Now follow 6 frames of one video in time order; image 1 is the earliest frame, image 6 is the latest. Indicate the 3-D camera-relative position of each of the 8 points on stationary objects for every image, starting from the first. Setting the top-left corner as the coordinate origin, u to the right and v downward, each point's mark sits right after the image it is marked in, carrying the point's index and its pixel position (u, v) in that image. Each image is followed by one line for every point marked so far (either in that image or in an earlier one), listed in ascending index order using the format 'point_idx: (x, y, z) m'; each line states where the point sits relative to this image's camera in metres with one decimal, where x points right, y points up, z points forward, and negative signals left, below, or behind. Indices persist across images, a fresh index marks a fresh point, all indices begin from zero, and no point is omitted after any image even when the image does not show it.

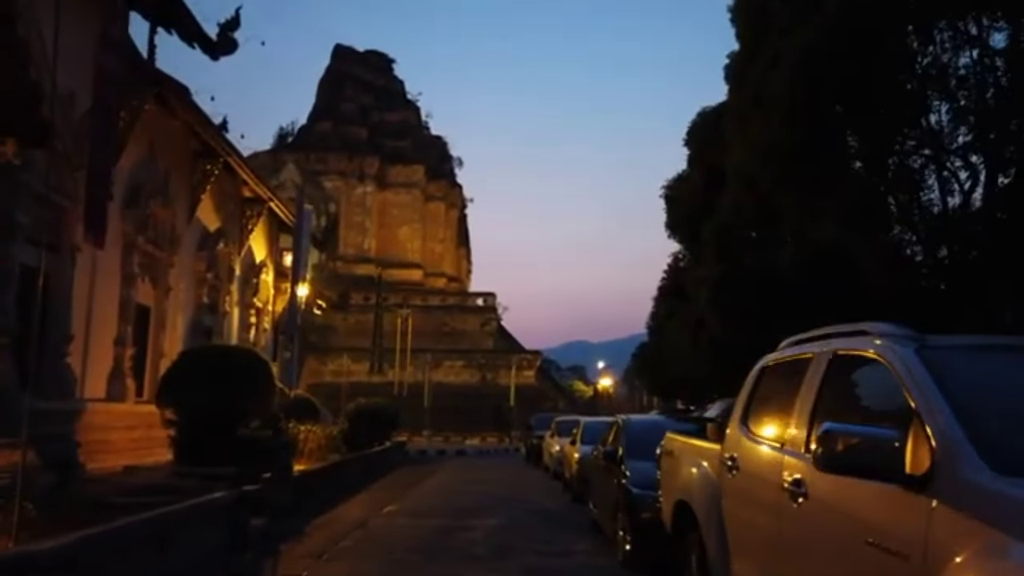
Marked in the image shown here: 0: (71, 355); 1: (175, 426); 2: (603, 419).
0: (-10.7, -1.6, +17.7) m
1: (-8.4, -3.4, +18.1) m
2: (+2.3, -3.4, +18.7) m
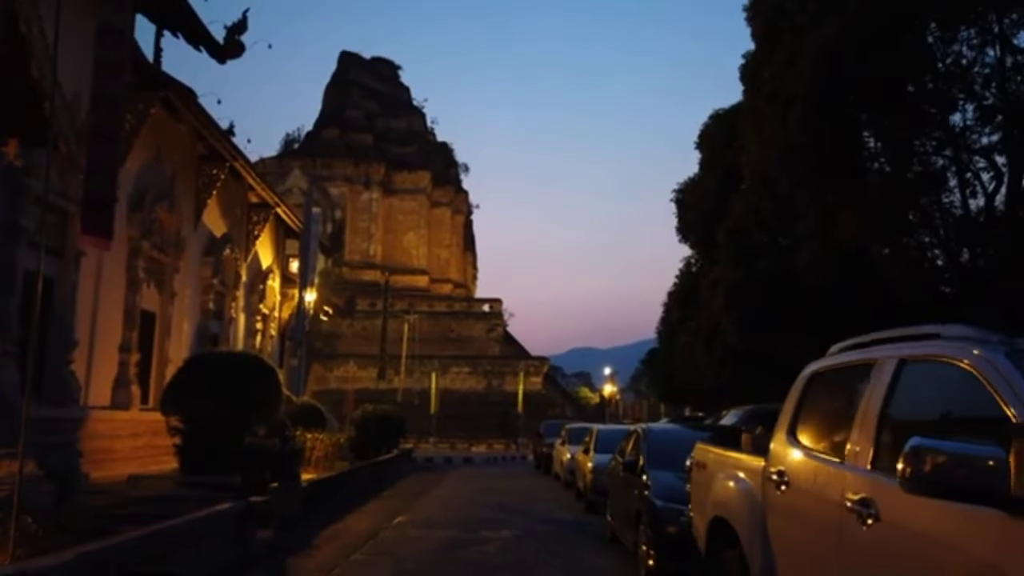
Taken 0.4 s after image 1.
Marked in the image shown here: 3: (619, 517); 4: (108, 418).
0: (-10.4, -1.8, +17.4) m
1: (-8.1, -3.6, +17.8) m
2: (+2.6, -3.5, +18.3) m
3: (+1.7, -3.5, +11.3) m
4: (-10.2, -3.3, +18.4) m
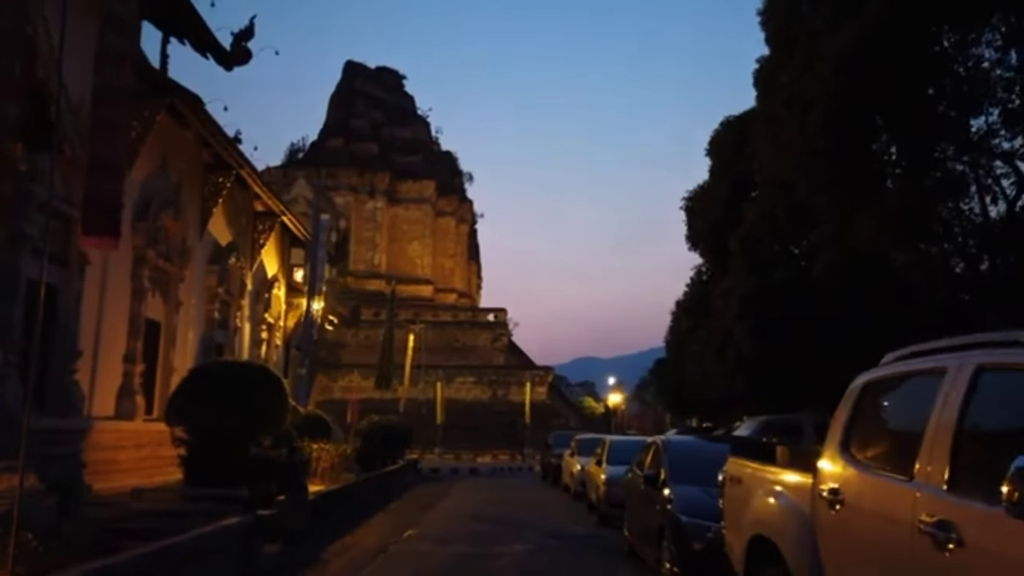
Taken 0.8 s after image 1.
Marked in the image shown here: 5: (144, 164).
0: (-10.2, -2.0, +17.2) m
1: (-7.8, -3.8, +17.5) m
2: (+2.9, -3.7, +17.9) m
3: (+1.9, -3.6, +11.0) m
4: (-9.9, -3.5, +18.1) m
5: (-10.0, +3.4, +19.8) m
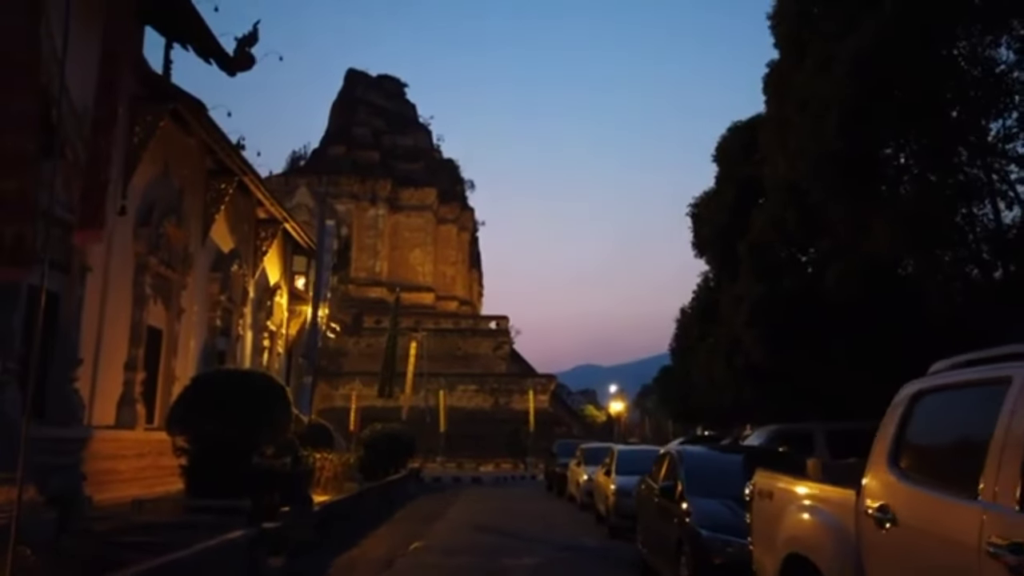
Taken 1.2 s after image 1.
0: (-10.0, -2.1, +16.9) m
1: (-7.7, -4.0, +17.2) m
2: (+3.0, -3.9, +17.6) m
3: (+2.0, -3.7, +10.7) m
4: (-9.8, -3.7, +17.9) m
5: (-9.8, +3.2, +19.6) m
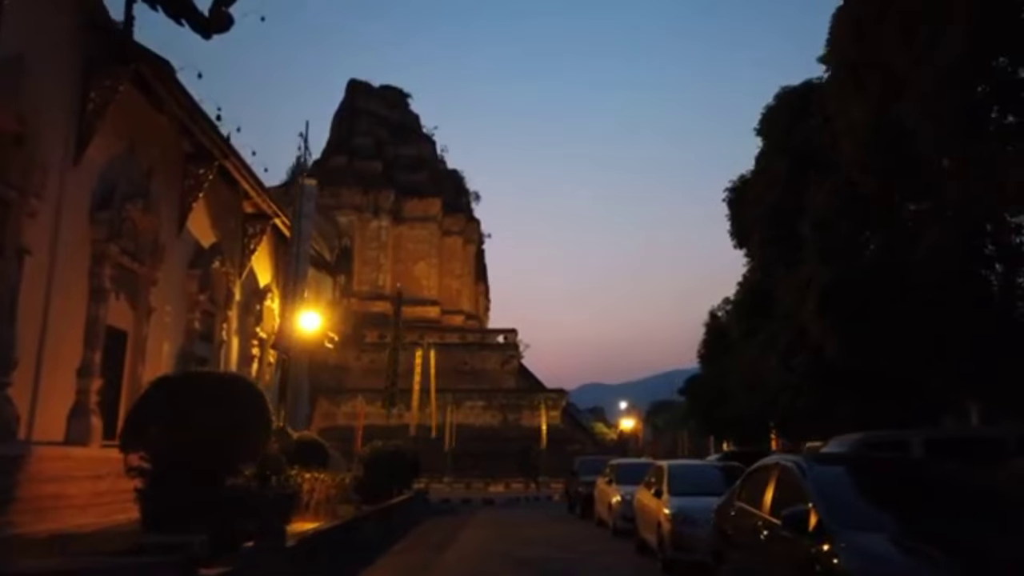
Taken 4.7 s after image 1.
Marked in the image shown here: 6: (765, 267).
0: (-9.6, -1.9, +14.1) m
1: (-7.2, -3.7, +14.3) m
2: (+3.5, -3.5, +14.7) m
3: (+2.5, -3.2, +7.7) m
4: (-9.3, -3.4, +15.0) m
5: (-9.4, +3.3, +16.9) m
6: (+6.9, +0.6, +19.6) m
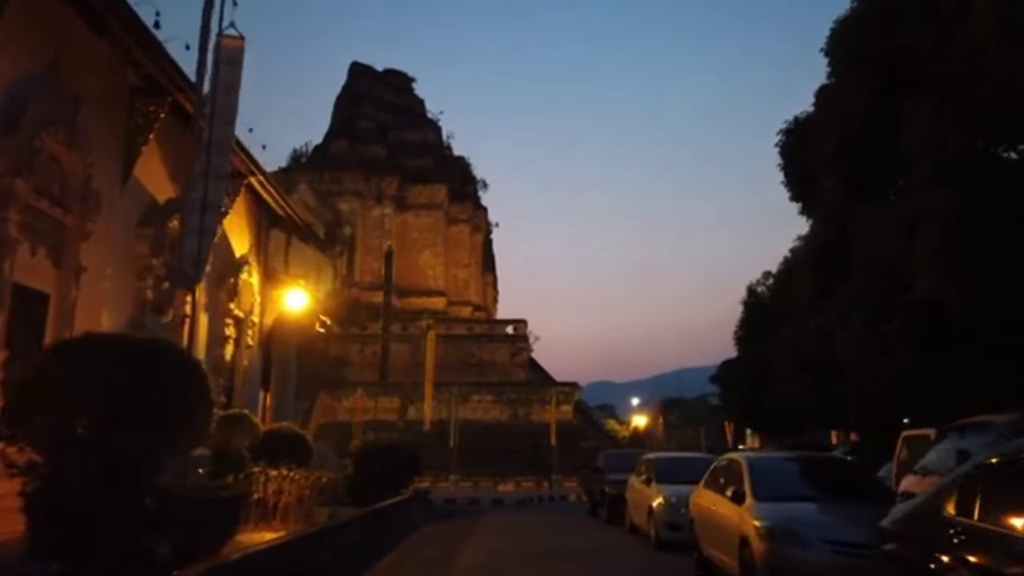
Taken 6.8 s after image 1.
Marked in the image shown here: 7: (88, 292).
0: (-9.3, -1.0, +10.6) m
1: (-7.0, -2.7, +10.7) m
2: (+3.8, -2.5, +11.0) m
3: (+2.7, -2.2, +4.1) m
4: (-9.0, -2.5, +11.4) m
5: (-9.2, +4.3, +13.4) m
6: (+7.2, +1.6, +15.9) m
7: (-9.3, -0.1, +16.0) m
